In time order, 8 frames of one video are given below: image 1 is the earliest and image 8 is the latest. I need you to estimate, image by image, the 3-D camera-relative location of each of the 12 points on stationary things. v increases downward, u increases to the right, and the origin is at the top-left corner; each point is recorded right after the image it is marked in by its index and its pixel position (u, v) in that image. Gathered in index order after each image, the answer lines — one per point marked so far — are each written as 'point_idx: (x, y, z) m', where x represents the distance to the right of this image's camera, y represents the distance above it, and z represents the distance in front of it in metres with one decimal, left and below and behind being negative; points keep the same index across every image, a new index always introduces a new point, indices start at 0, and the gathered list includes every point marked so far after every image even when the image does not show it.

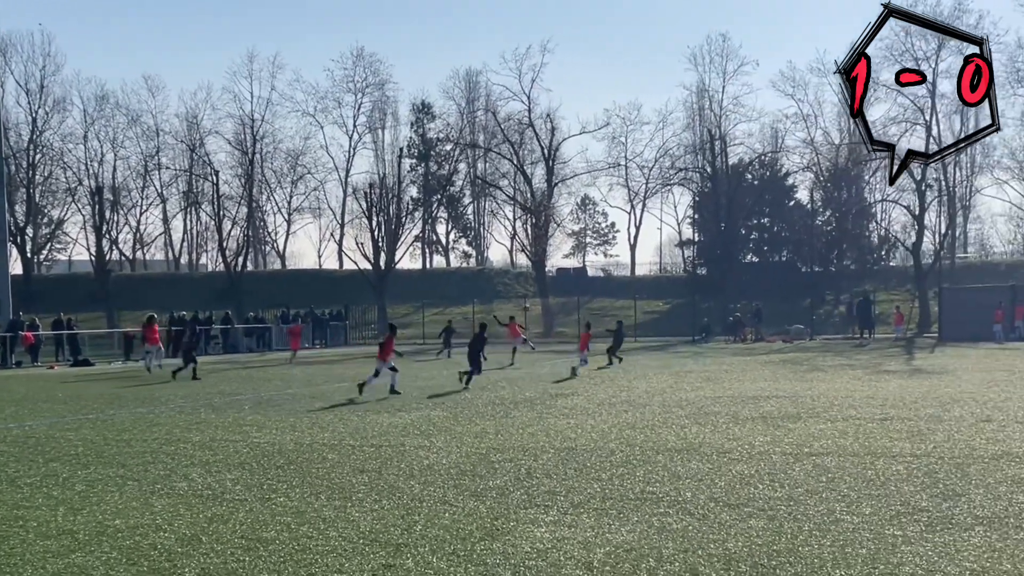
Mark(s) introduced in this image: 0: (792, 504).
0: (+2.1, -1.6, +9.0) m
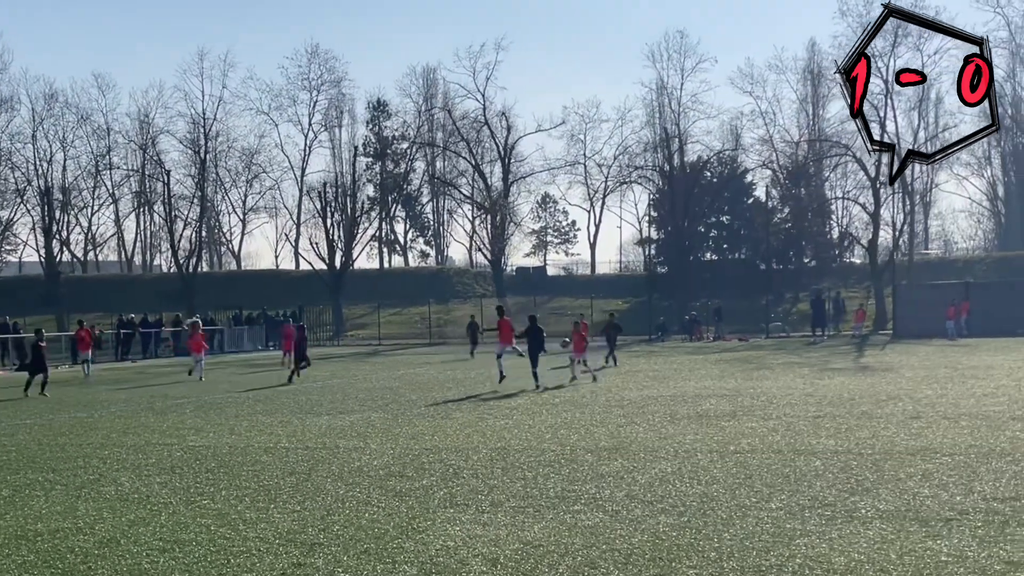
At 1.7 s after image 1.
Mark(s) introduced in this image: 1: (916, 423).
0: (+1.5, -1.7, +9.3) m
1: (+5.3, -1.8, +15.3) m
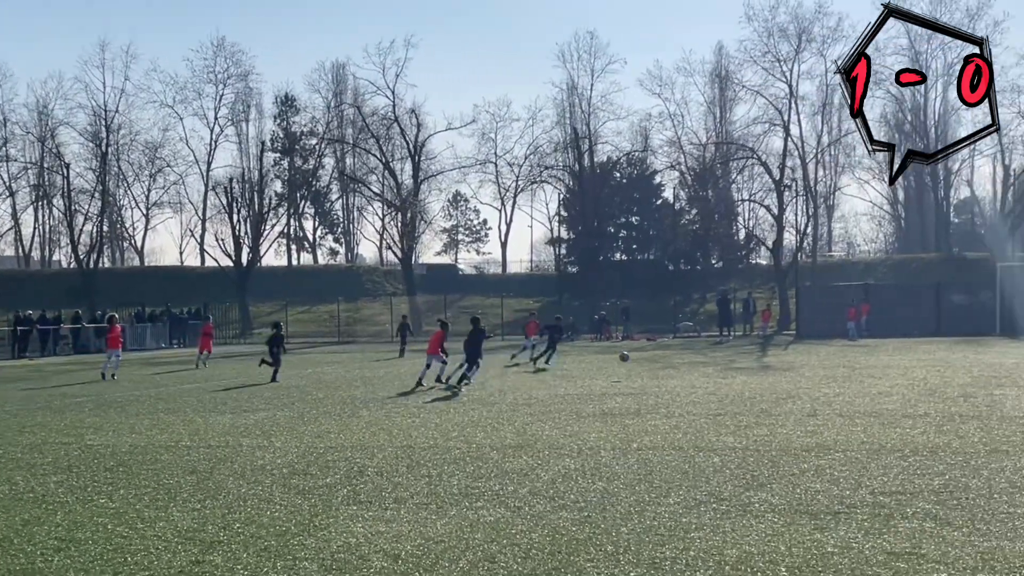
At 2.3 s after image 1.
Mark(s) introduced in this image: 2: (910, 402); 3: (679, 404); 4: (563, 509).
0: (+0.7, -1.7, +9.5) m
1: (+4.0, -1.8, +15.8) m
2: (+6.1, -1.7, +18.1) m
3: (+2.6, -1.8, +18.6) m
4: (+0.4, -1.7, +8.9) m
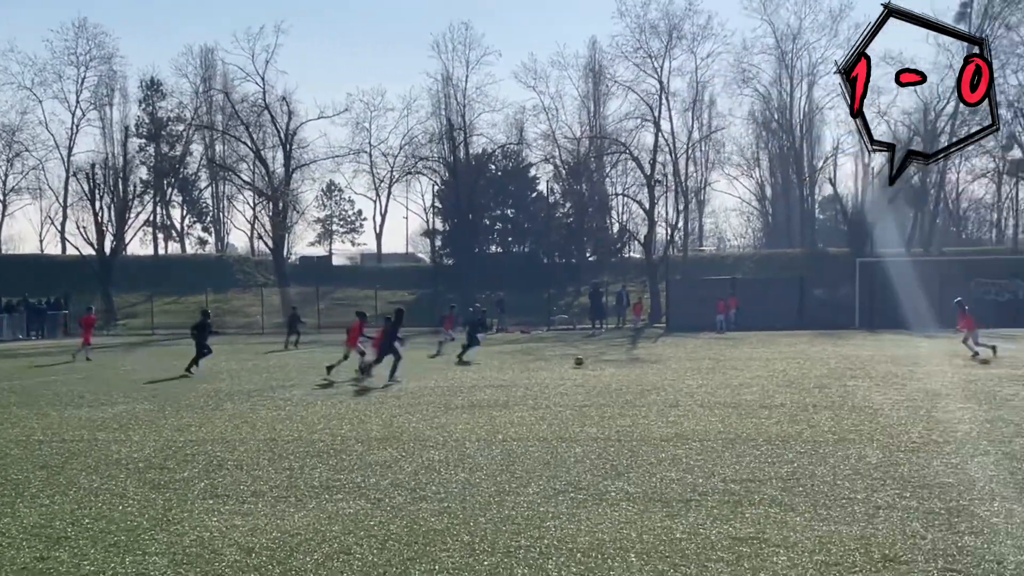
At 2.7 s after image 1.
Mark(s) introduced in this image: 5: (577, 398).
0: (-0.4, -1.6, +9.6) m
1: (+2.2, -1.7, +16.2) m
2: (+4.1, -1.7, +18.7) m
3: (+0.6, -1.7, +18.9) m
4: (-0.7, -1.6, +8.9) m
5: (+1.0, -1.7, +18.2) m
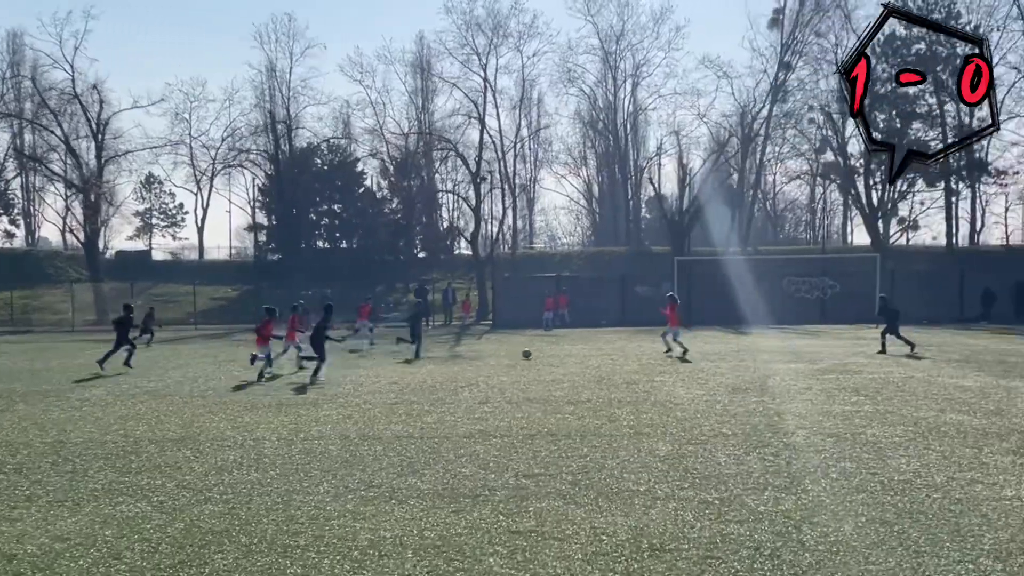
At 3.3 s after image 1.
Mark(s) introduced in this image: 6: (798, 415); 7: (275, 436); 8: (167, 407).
0: (-2.1, -1.6, +9.5) m
1: (-0.4, -1.6, +16.3) m
2: (+1.1, -1.6, +19.1) m
3: (-2.4, -1.7, +18.8) m
4: (-2.3, -1.6, +8.8) m
5: (-1.9, -1.6, +18.2) m
6: (+3.6, -1.6, +14.7) m
7: (-2.6, -1.6, +12.9) m
8: (-4.7, -1.6, +16.1) m
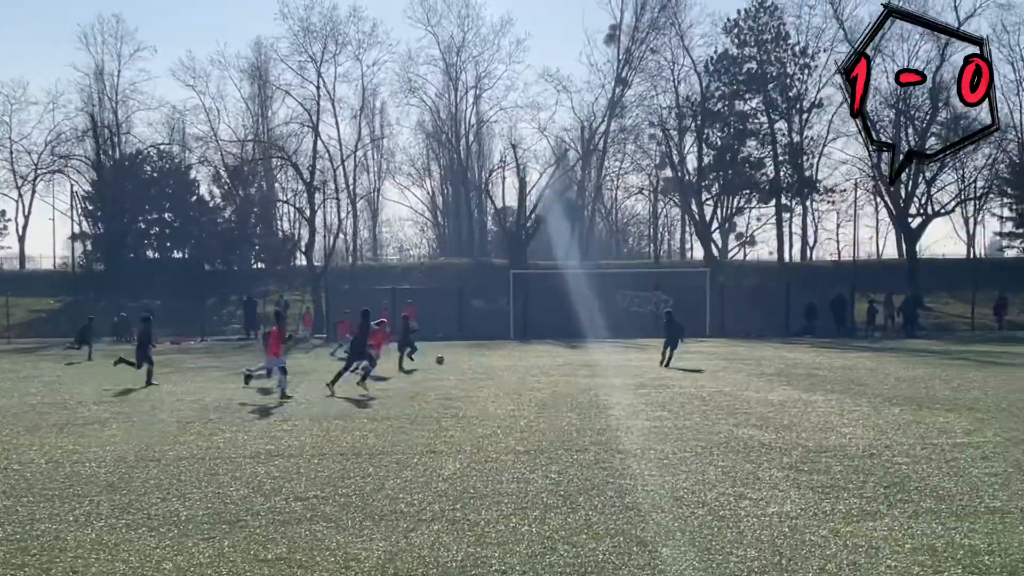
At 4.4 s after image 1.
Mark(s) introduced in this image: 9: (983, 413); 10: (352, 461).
0: (-3.9, -1.7, +8.9) m
1: (-3.1, -1.8, +15.9) m
2: (-2.0, -1.8, +18.8) m
3: (-5.4, -1.9, +18.0) m
4: (-4.0, -1.7, +8.1) m
5: (-4.8, -1.8, +17.5) m
6: (+1.1, -1.8, +14.8) m
7: (-4.8, -1.8, +12.2) m
8: (-7.3, -1.8, +15.1) m
9: (+6.3, -1.7, +15.8) m
10: (-1.6, -1.8, +12.1) m
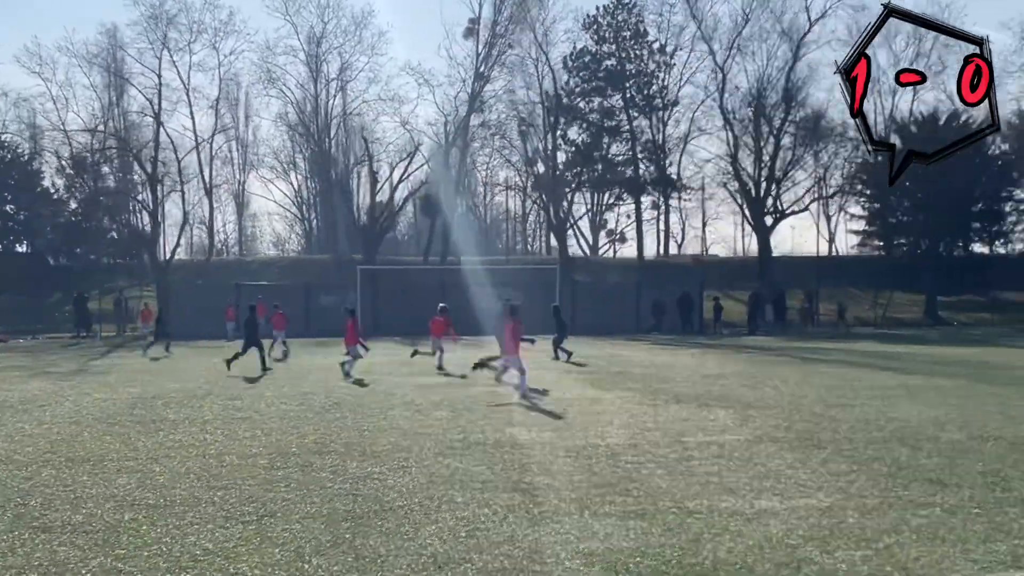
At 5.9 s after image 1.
0: (-6.2, -1.7, +8.2) m
1: (-6.0, -1.8, +15.2) m
2: (-5.2, -1.8, +18.2) m
3: (-8.5, -1.8, +17.2) m
4: (-6.2, -1.7, +7.4) m
5: (-7.9, -1.8, +16.7) m
6: (-1.8, -1.8, +14.5) m
7: (-7.4, -1.7, +11.4) m
8: (-10.2, -1.7, +14.1) m
9: (+3.3, -1.7, +15.9) m
10: (-4.3, -1.8, +11.6) m
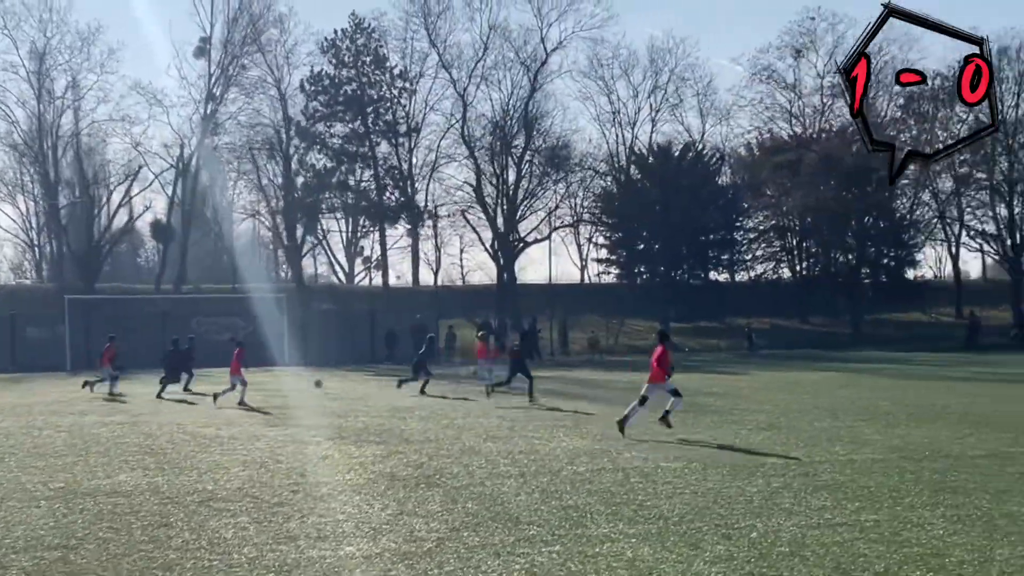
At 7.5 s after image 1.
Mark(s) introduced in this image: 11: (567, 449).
0: (-9.3, -2.0, +6.2) m
1: (-10.4, -2.2, +13.1) m
2: (-10.1, -2.3, +16.2) m
3: (-13.2, -2.3, +14.6) m
4: (-9.2, -1.9, +5.4) m
5: (-12.5, -2.3, +14.2) m
6: (-6.1, -2.1, +13.2) m
7: (-11.1, -2.1, +9.1) m
8: (-14.3, -2.1, +11.3) m
9: (-1.4, -2.1, +15.5) m
10: (-8.0, -2.1, +9.9) m
11: (+0.7, -2.0, +15.0) m
